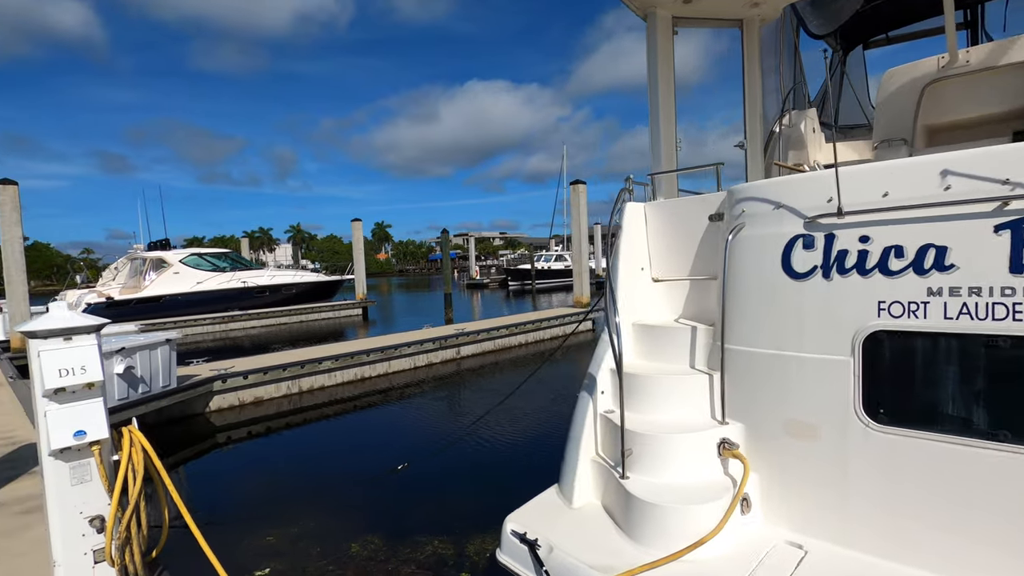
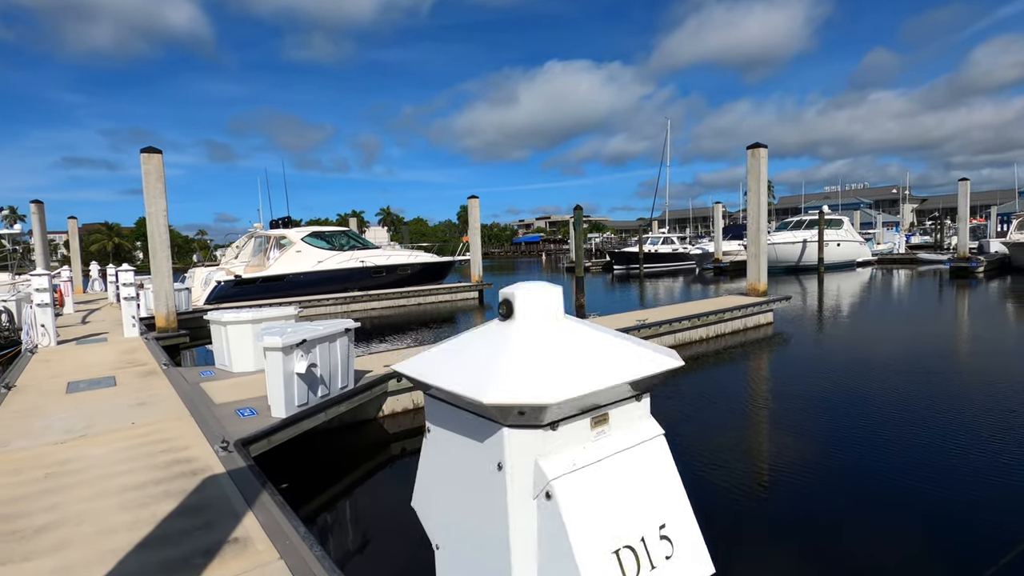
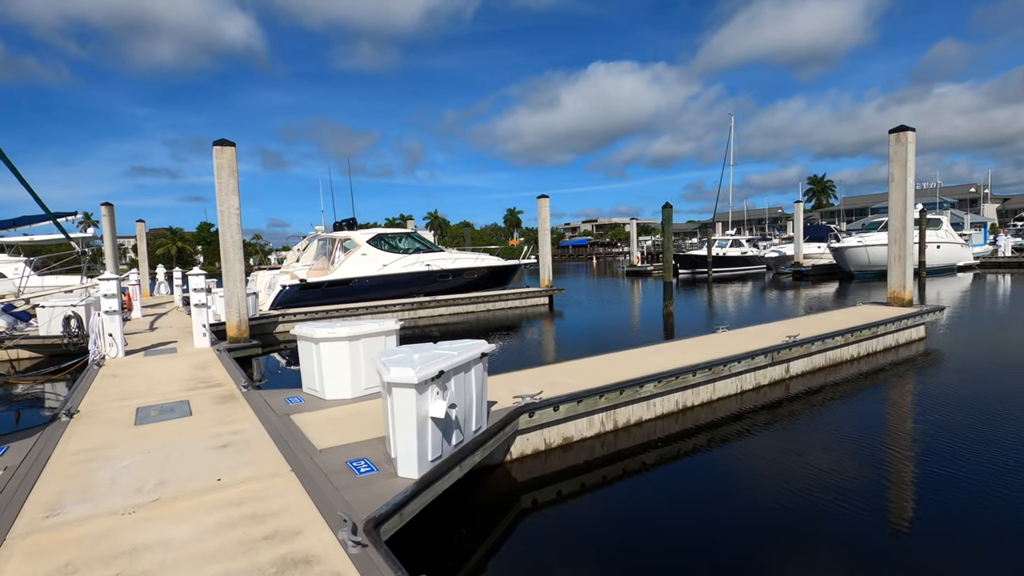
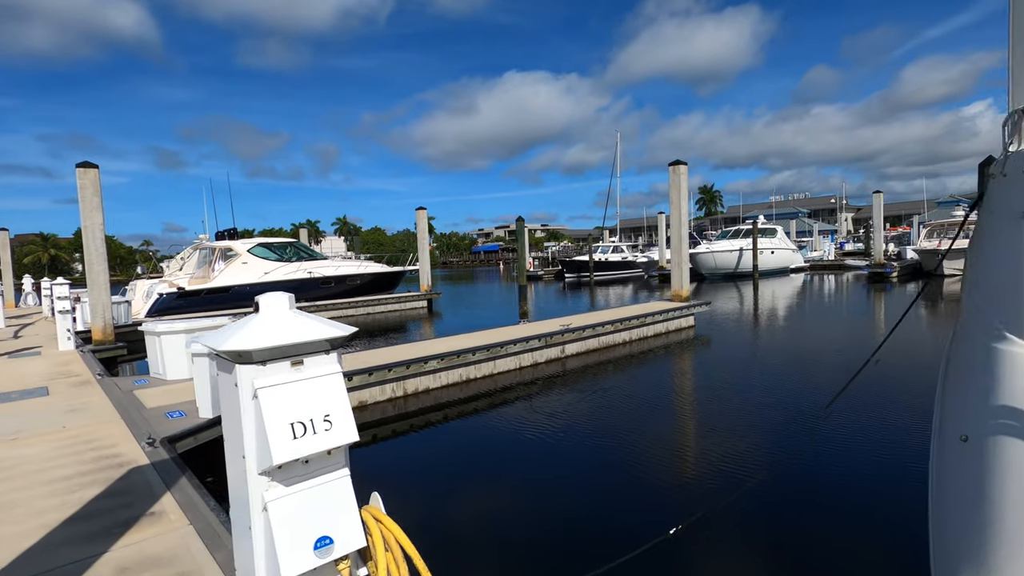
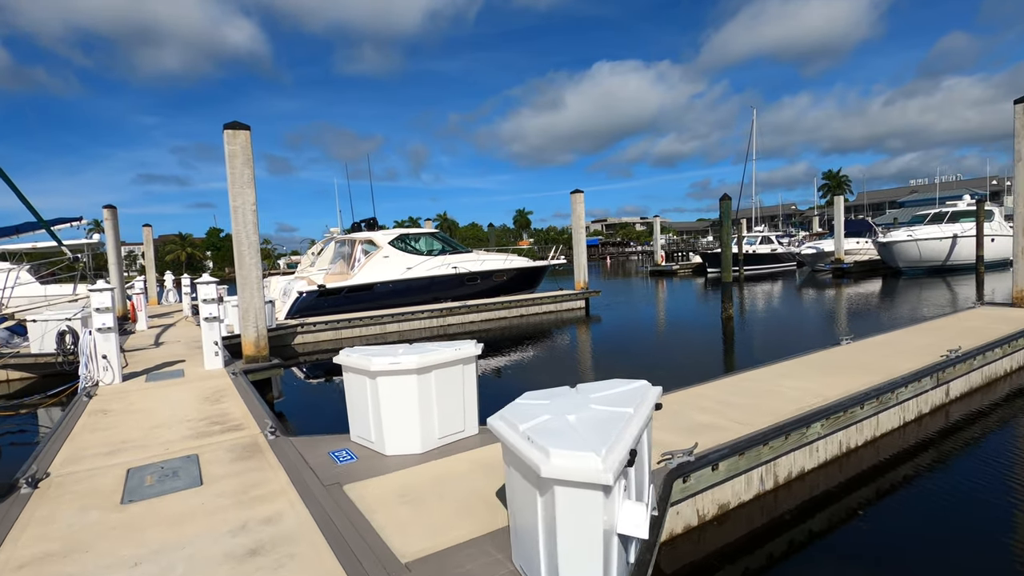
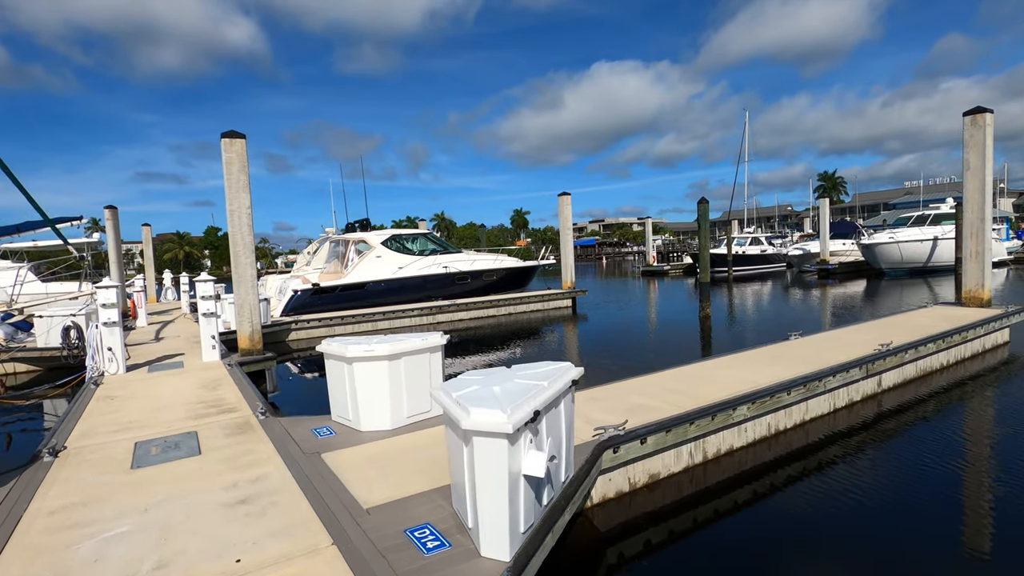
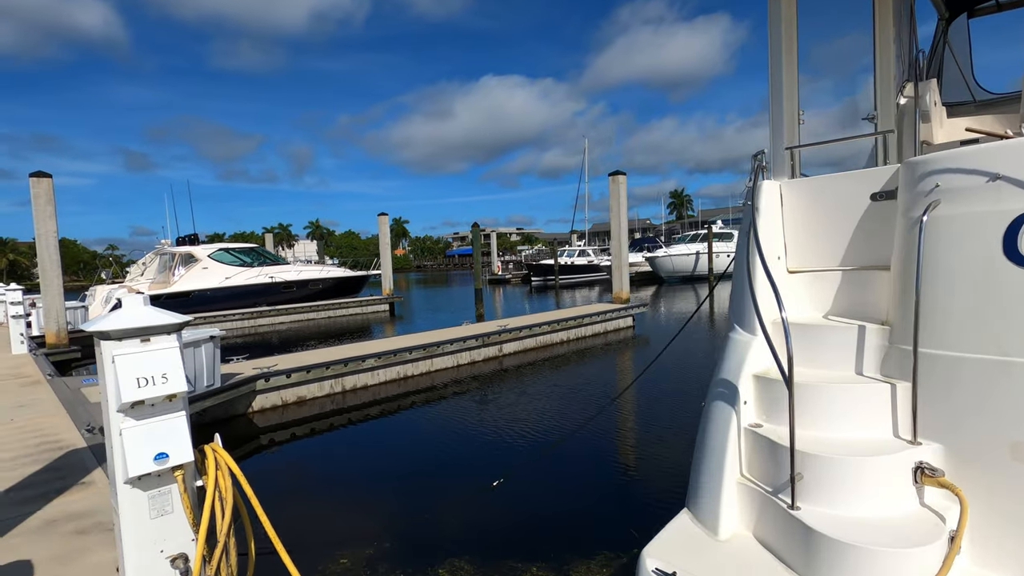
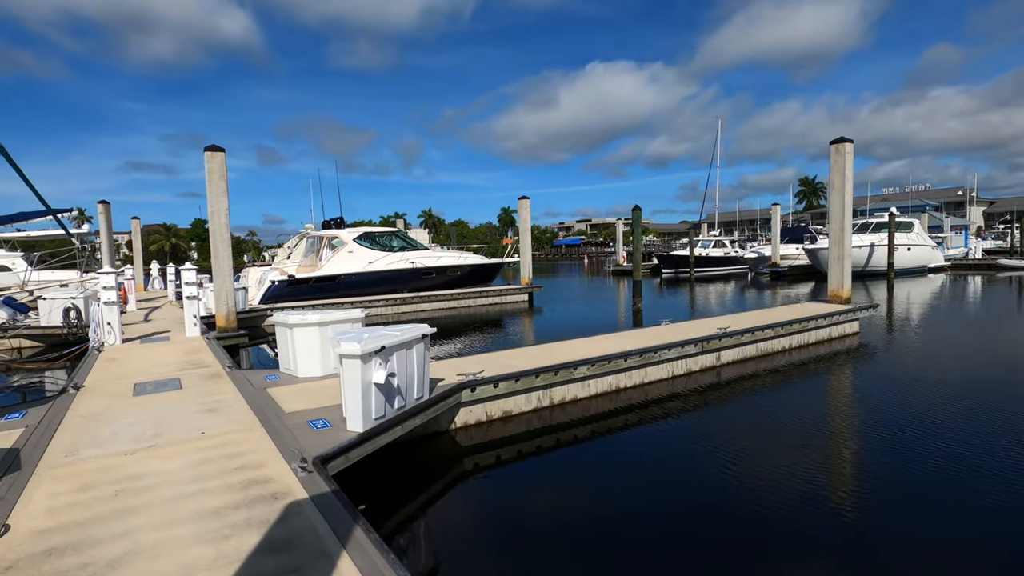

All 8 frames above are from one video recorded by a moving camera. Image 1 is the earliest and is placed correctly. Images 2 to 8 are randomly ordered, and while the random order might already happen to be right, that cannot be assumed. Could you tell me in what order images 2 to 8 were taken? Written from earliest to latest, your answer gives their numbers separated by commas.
7, 4, 2, 8, 3, 6, 5
